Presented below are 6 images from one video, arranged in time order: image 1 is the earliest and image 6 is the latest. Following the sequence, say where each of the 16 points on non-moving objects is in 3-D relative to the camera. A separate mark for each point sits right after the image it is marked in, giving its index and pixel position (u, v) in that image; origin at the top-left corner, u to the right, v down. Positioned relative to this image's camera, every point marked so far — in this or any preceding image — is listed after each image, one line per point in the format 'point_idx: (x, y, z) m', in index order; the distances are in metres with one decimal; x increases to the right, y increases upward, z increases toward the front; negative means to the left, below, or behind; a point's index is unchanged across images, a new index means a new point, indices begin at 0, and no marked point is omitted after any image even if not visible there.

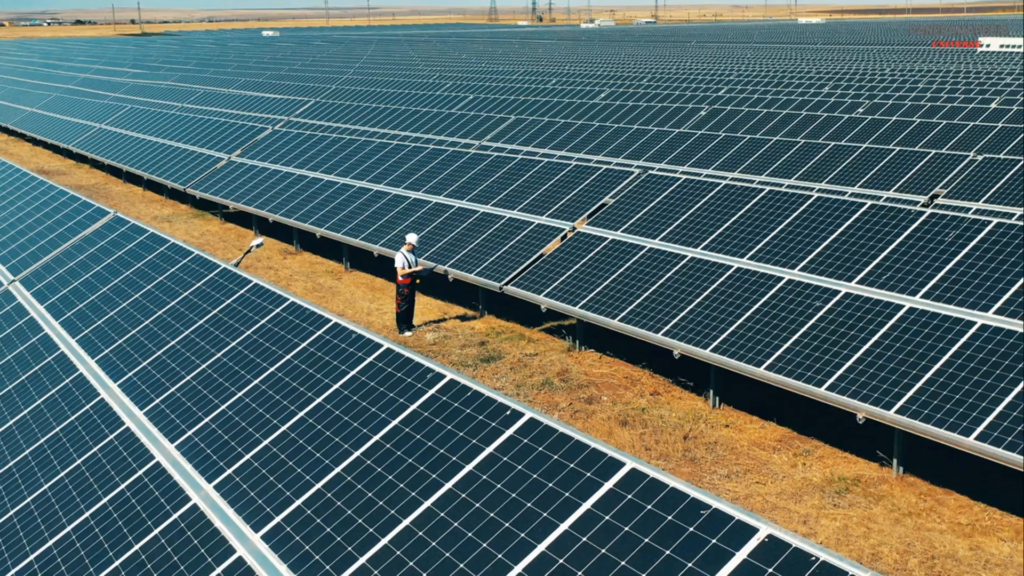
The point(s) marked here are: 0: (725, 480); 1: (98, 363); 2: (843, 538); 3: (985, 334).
0: (+2.6, -2.4, +10.6) m
1: (-4.5, -0.8, +9.3) m
2: (+3.4, -2.6, +8.9) m
3: (+5.4, -0.5, +9.9) m
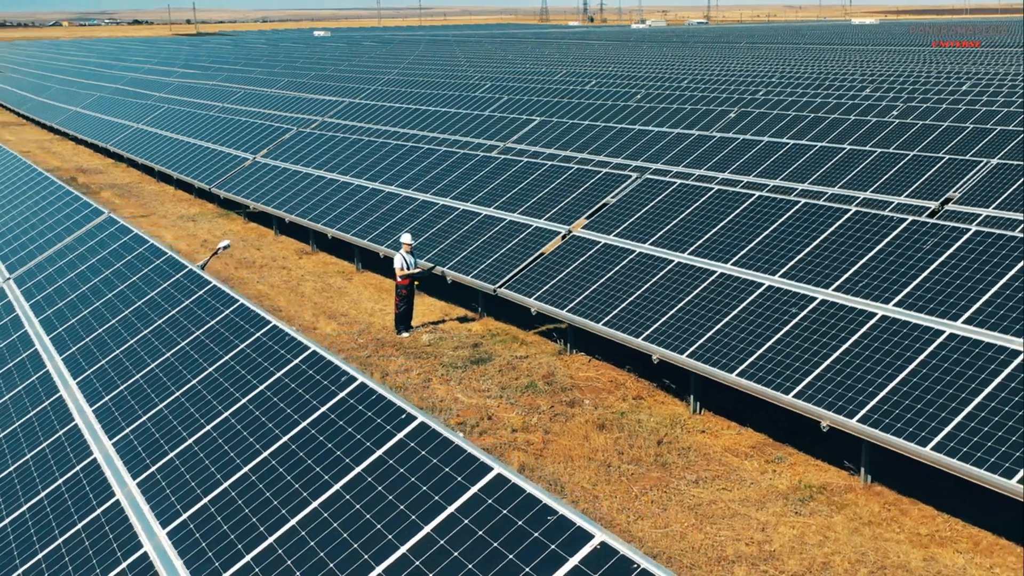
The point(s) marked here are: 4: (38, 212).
0: (+2.2, -2.4, +10.6) m
1: (-4.9, -0.8, +9.5) m
2: (+2.9, -2.6, +8.9) m
3: (+5.0, -0.6, +9.9) m
4: (-9.9, +1.6, +18.1) m
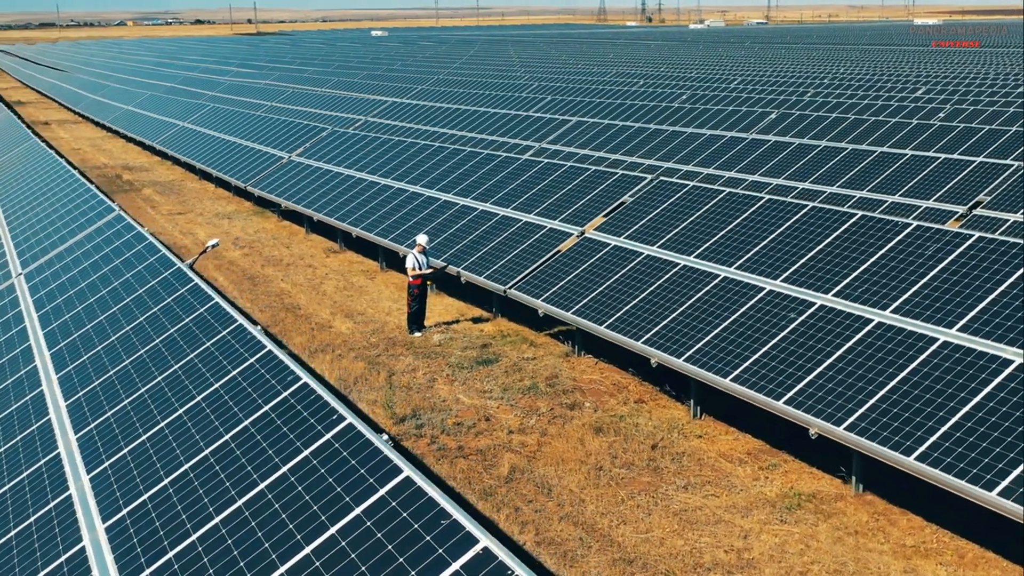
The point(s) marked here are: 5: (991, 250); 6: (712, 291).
0: (+2.1, -2.5, +10.5) m
1: (-5.1, -0.8, +9.7) m
2: (+2.7, -2.7, +8.8) m
3: (+4.8, -0.7, +9.6) m
4: (-9.6, +1.7, +18.5) m
5: (+6.0, +0.5, +10.9) m
6: (+3.1, -0.1, +13.4) m
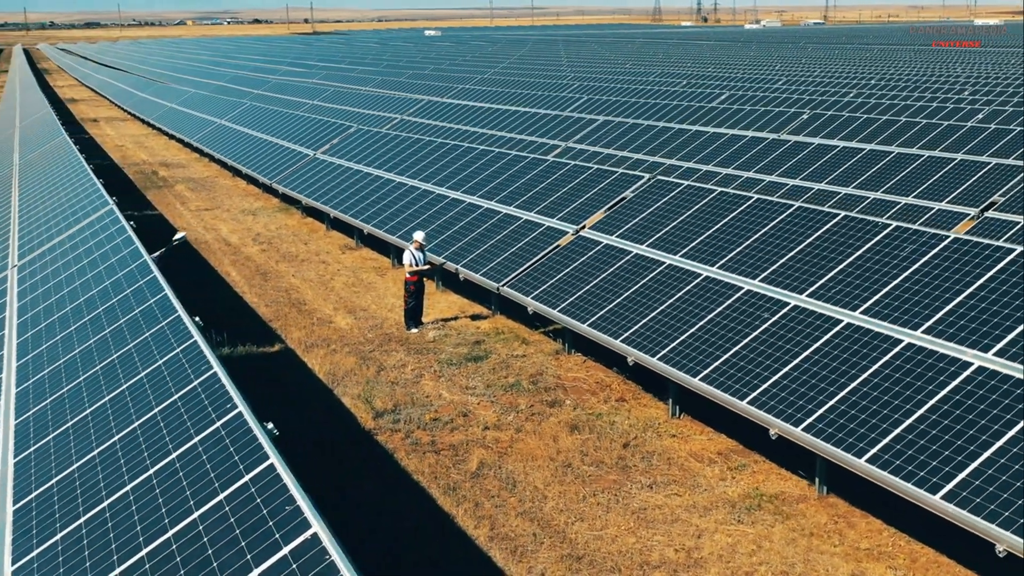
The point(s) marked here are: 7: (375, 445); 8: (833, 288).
0: (+1.6, -2.5, +10.5) m
1: (-5.6, -0.7, +10.0) m
2: (+2.2, -2.7, +8.7) m
3: (+4.3, -0.7, +9.5) m
4: (-9.8, +1.9, +18.9) m
5: (+5.6, +0.4, +10.7) m
6: (+2.8, 0.0, +13.4) m
7: (-1.9, -2.2, +12.2) m
8: (+4.2, 0.0, +11.4) m
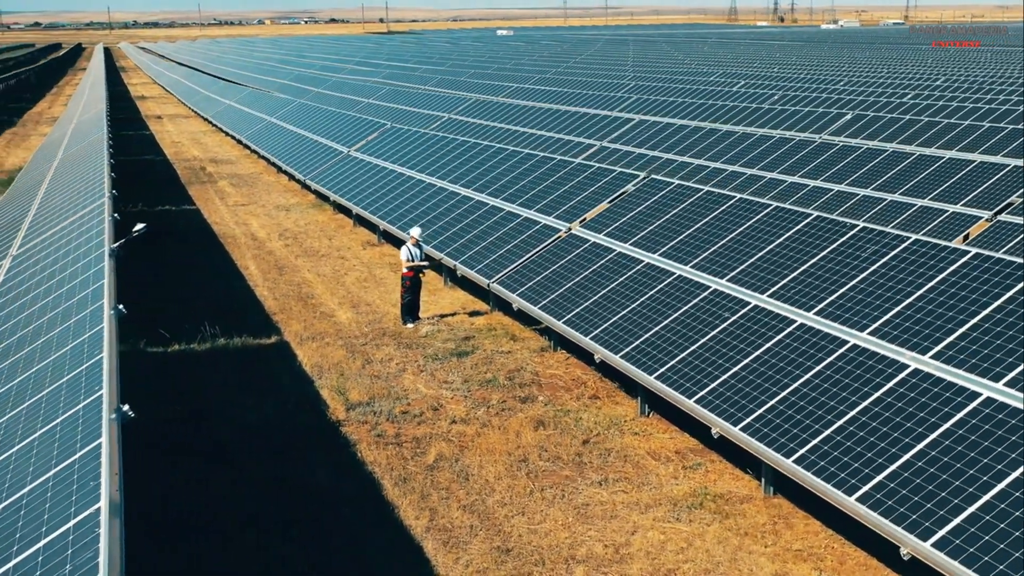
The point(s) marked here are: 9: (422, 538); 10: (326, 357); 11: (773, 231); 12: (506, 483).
0: (+1.0, -2.4, +10.6) m
1: (-6.2, -0.5, +10.3) m
2: (+1.5, -2.7, +8.8) m
3: (+3.7, -0.7, +9.5) m
4: (-9.9, +2.1, +19.4) m
5: (+5.0, +0.4, +10.6) m
6: (+2.3, 0.0, +13.4) m
7: (-2.5, -2.1, +12.4) m
8: (+3.7, 0.0, +11.4) m
9: (-1.0, -2.7, +9.4) m
10: (-3.7, -1.4, +17.4) m
11: (+4.1, +0.9, +13.5) m
12: (-0.1, -2.4, +10.7) m
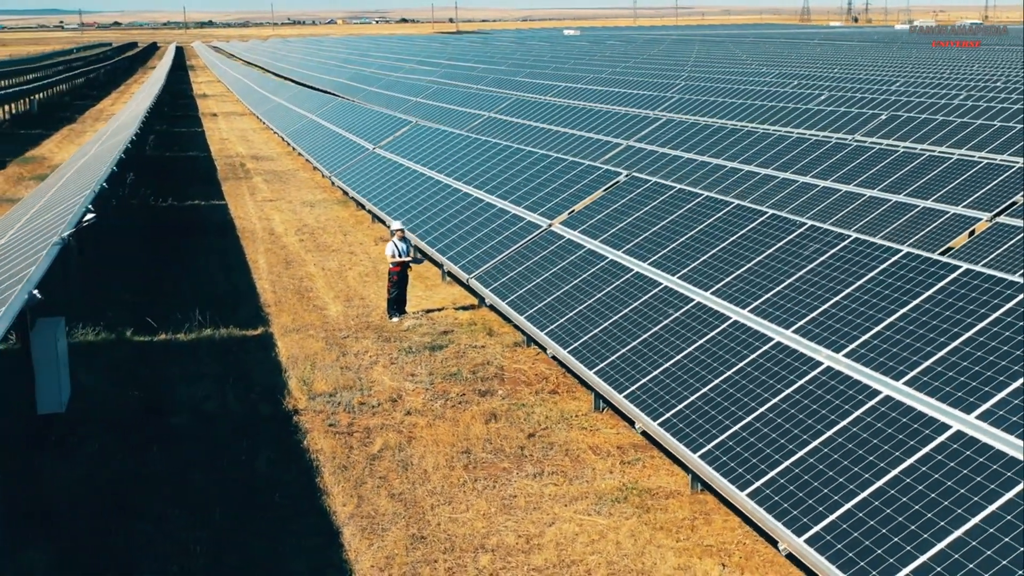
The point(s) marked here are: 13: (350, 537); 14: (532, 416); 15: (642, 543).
0: (+0.2, -2.4, +10.7) m
1: (-7.0, -0.3, +10.7) m
2: (+0.6, -2.6, +8.9) m
3: (+2.9, -0.7, +9.5) m
4: (-10.3, +2.3, +20.0) m
5: (+4.3, +0.4, +10.6) m
6: (+1.6, 0.0, +13.5) m
7: (-3.2, -2.0, +12.7) m
8: (+2.9, 0.0, +11.4) m
9: (-1.8, -2.6, +9.6) m
10: (-4.3, -1.2, +17.7) m
11: (+3.4, +0.9, +13.5) m
12: (-0.9, -2.3, +10.9) m
13: (-1.7, -2.7, +9.3) m
14: (+0.3, -1.9, +12.9) m
15: (+1.4, -2.6, +8.8) m
